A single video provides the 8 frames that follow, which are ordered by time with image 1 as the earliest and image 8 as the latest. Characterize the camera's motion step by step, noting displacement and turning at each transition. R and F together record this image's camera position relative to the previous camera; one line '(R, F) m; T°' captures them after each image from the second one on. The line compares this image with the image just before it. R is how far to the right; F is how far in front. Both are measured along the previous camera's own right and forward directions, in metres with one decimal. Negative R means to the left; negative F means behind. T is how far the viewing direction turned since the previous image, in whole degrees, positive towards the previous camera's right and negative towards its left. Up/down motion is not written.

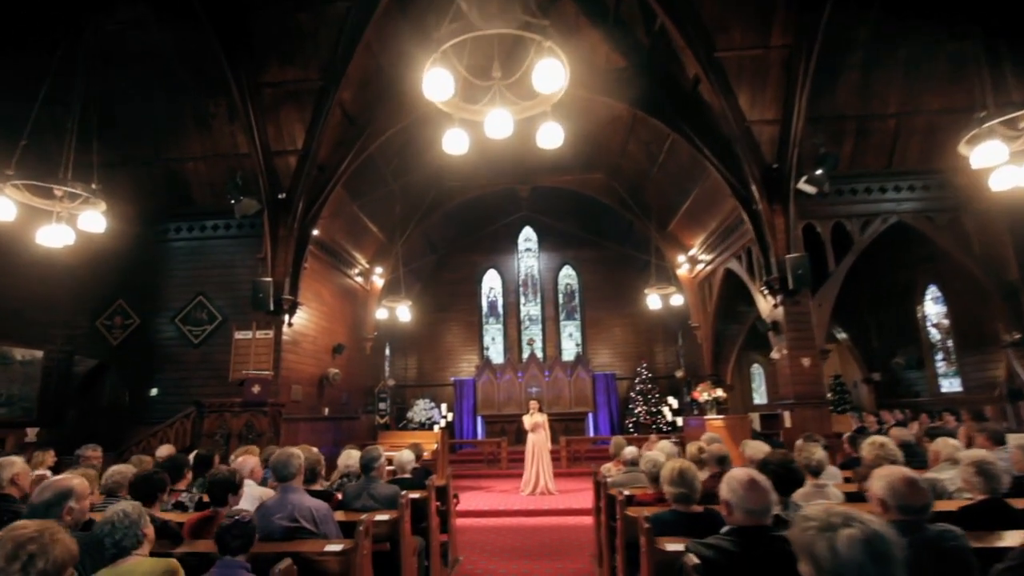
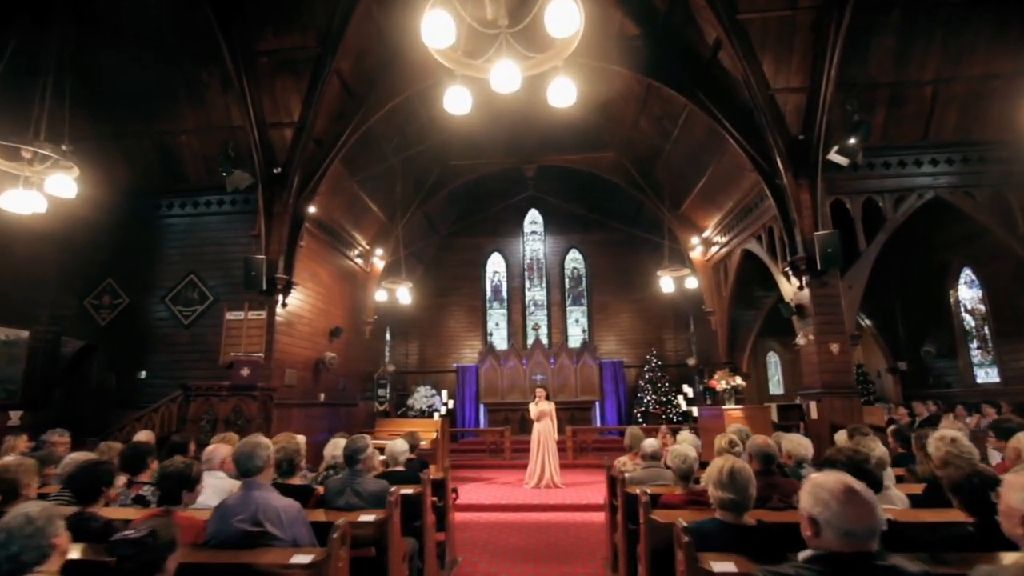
(0.0, +0.5) m; -1°
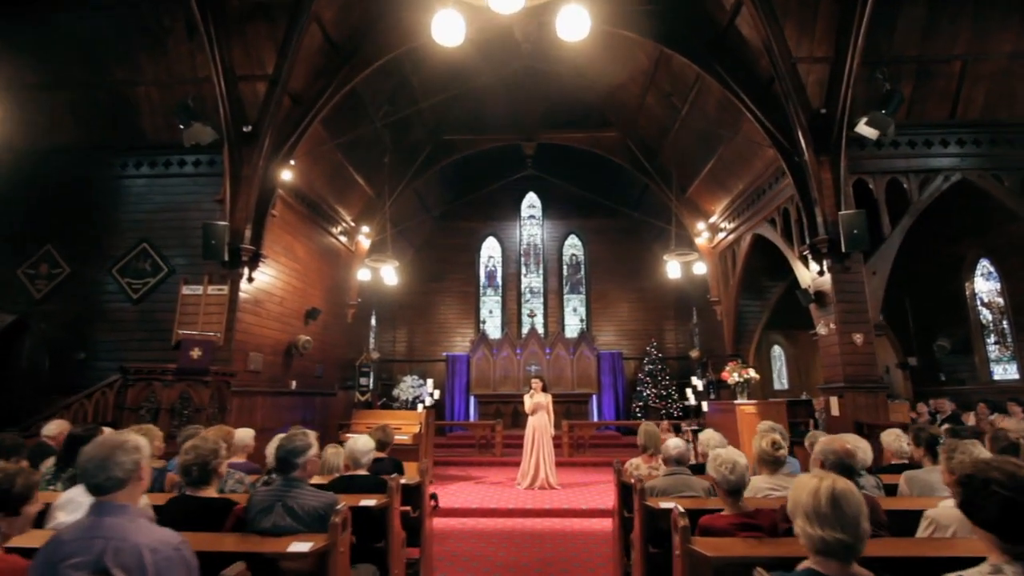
(0.0, +0.9) m; +1°
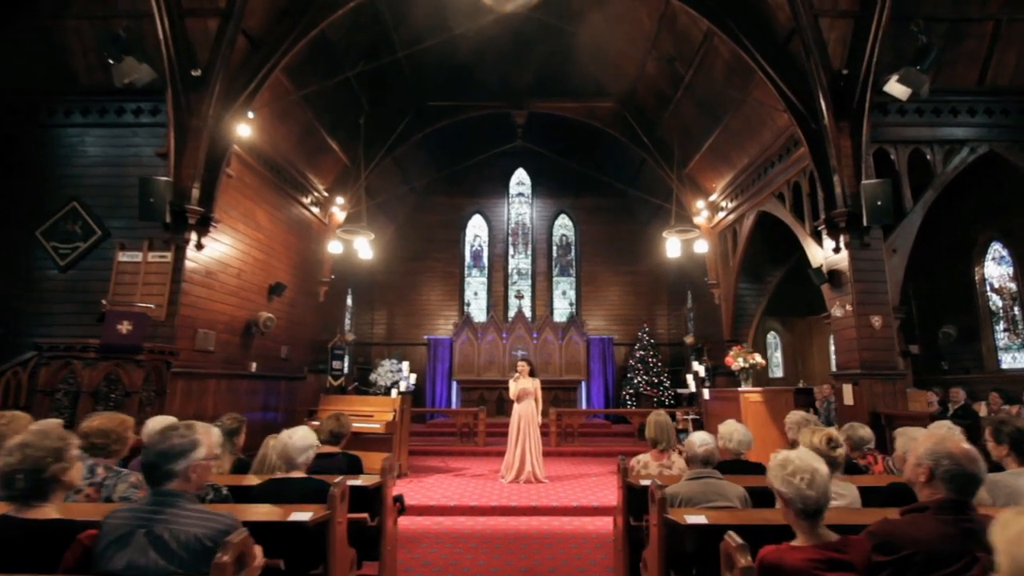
(0.0, +0.8) m; +2°
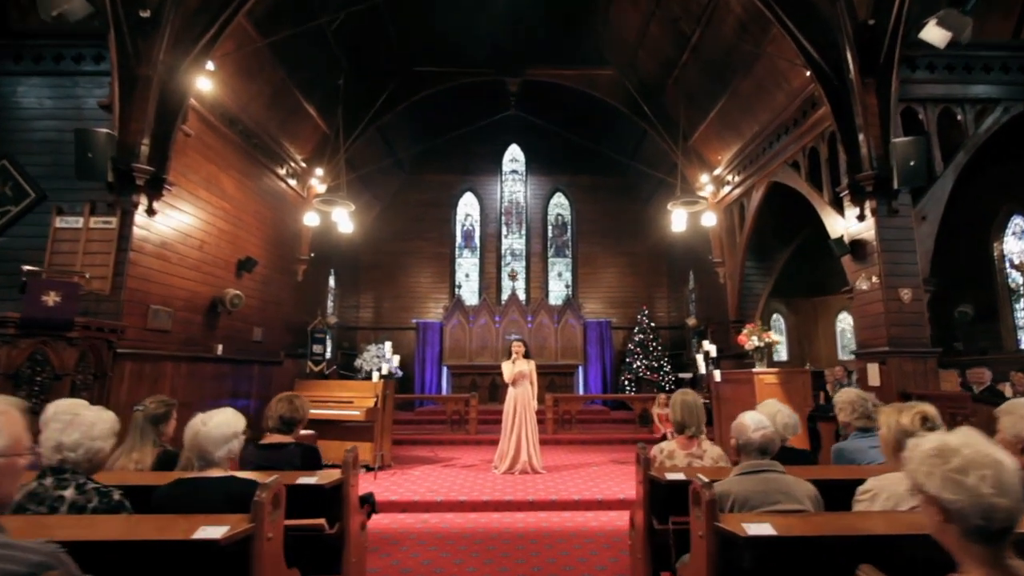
(0.0, +0.7) m; +1°
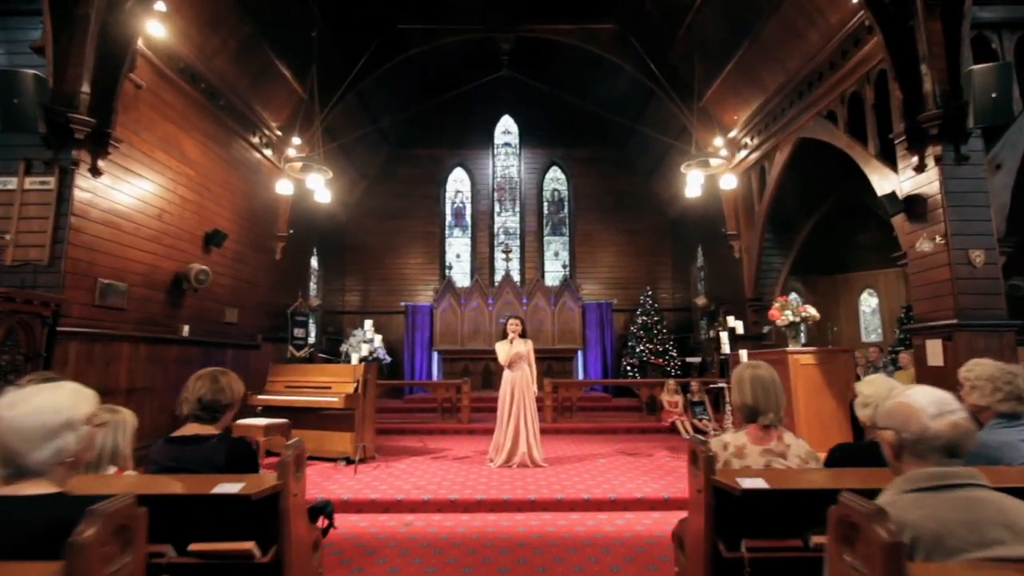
(0.0, +0.8) m; 0°
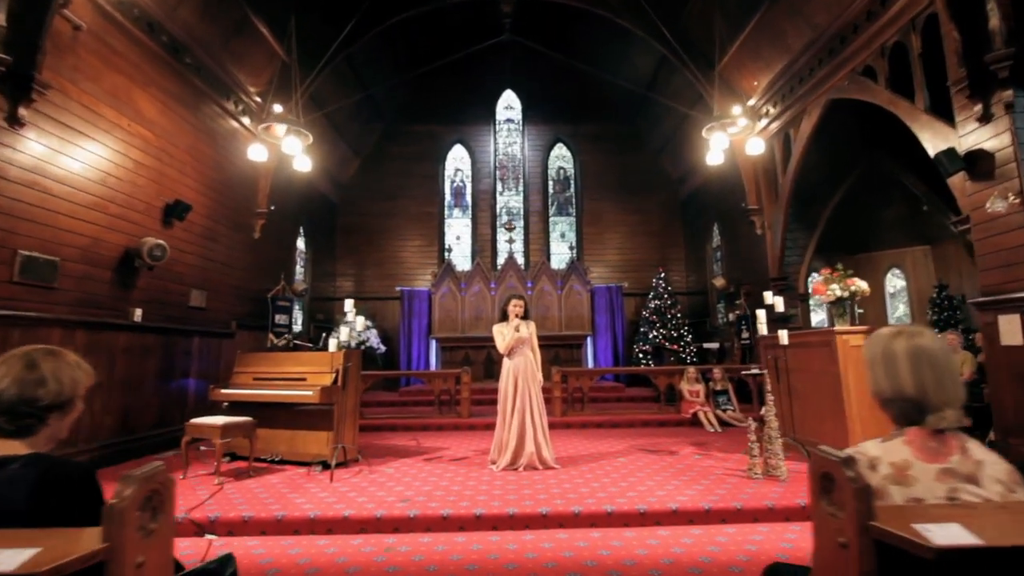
(0.0, +0.8) m; 0°
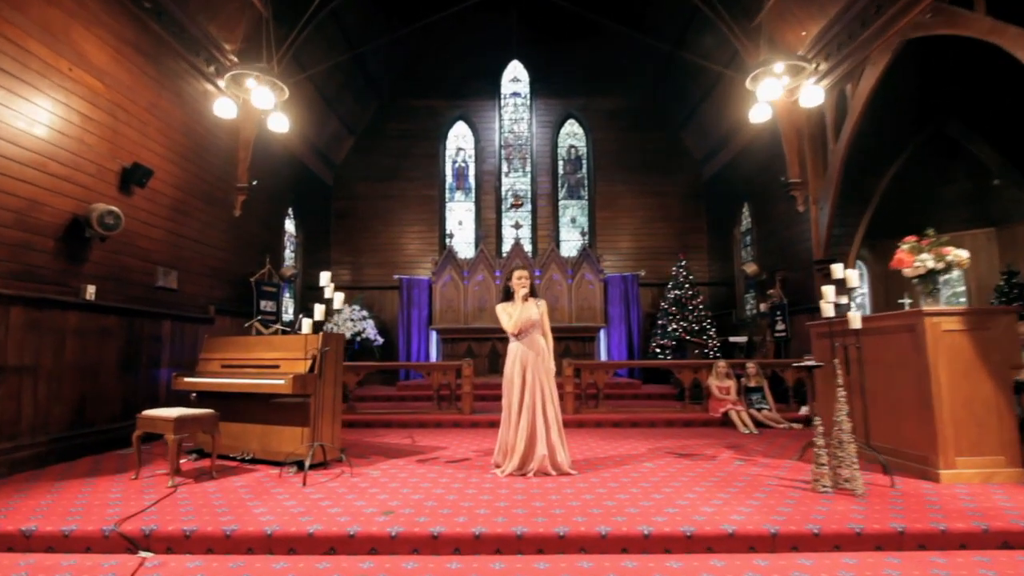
(0.0, +0.8) m; -1°
